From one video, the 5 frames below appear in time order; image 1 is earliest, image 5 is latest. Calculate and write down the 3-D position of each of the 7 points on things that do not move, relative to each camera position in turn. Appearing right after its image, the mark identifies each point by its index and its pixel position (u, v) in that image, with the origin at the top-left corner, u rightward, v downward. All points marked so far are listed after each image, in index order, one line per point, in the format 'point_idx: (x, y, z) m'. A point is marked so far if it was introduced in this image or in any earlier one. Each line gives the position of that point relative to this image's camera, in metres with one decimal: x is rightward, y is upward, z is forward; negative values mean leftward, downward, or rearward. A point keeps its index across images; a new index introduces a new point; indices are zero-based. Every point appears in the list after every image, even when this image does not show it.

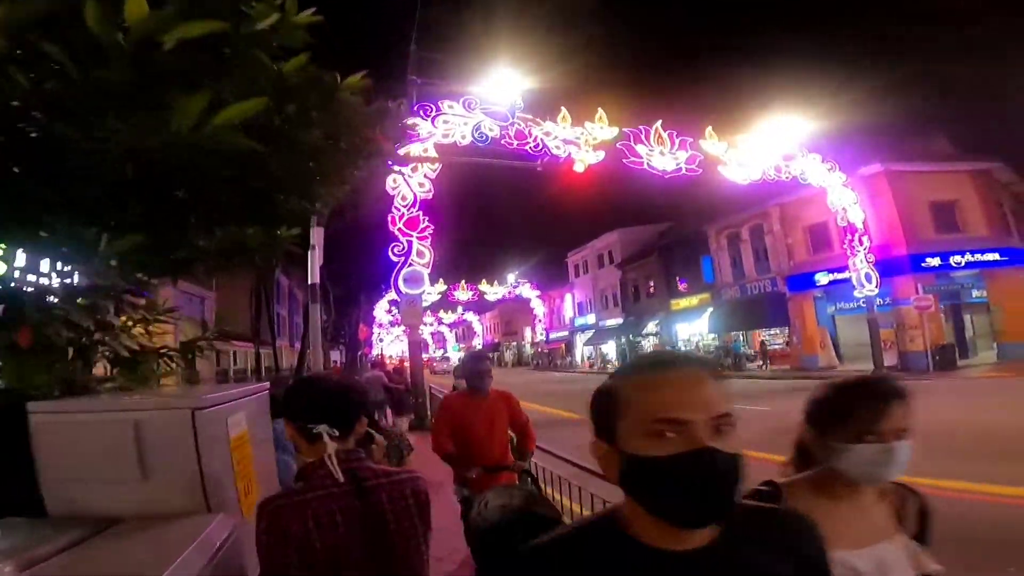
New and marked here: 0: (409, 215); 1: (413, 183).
0: (-2.1, +1.5, +13.3) m
1: (-2.0, +2.1, +13.4) m
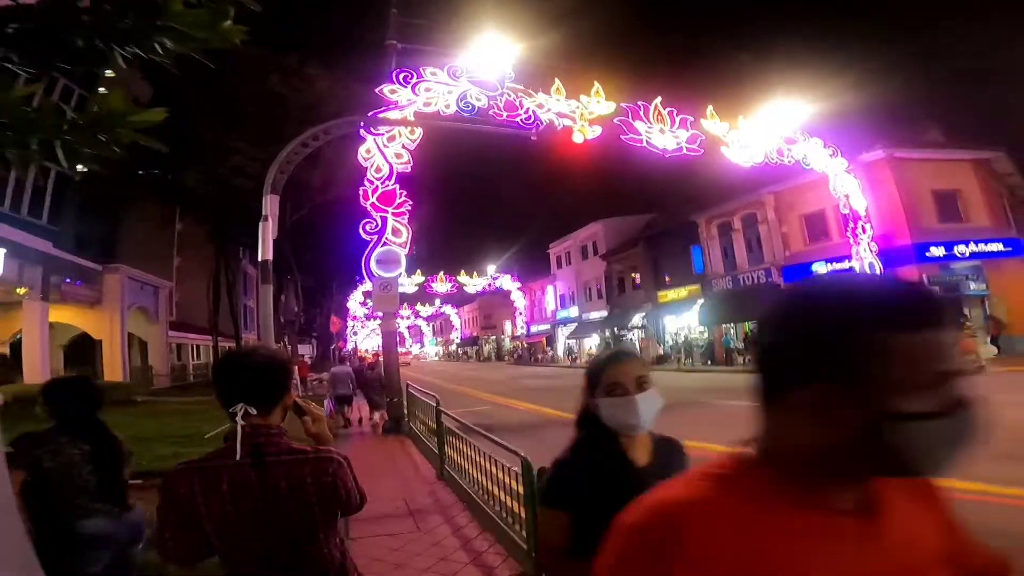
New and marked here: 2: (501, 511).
0: (-2.3, +1.8, +11.8) m
1: (-2.2, +2.4, +11.9) m
2: (-0.1, -1.8, +5.0) m
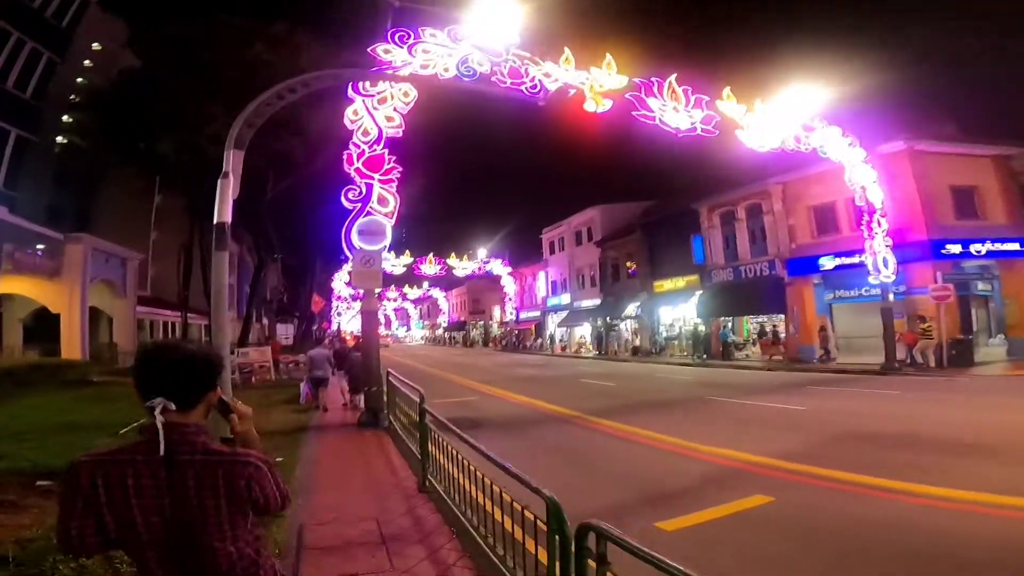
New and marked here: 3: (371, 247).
0: (-2.3, +2.2, +10.6) m
1: (-2.2, +2.8, +10.6) m
2: (0.0, -1.6, +3.9) m
3: (-2.4, +0.7, +10.7) m
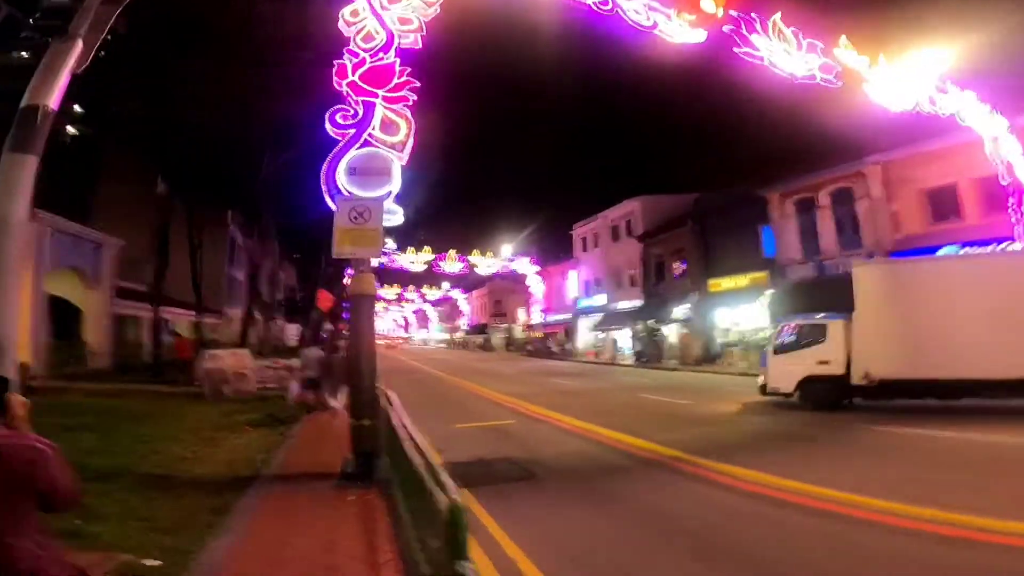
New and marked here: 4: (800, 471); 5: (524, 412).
0: (-1.5, +2.5, +7.0) m
1: (-1.4, +3.1, +7.1) m
2: (+0.5, -1.3, +0.3) m
3: (-1.6, +1.0, +7.1) m
4: (+3.4, -2.2, +7.5) m
5: (+0.2, -2.4, +12.5) m
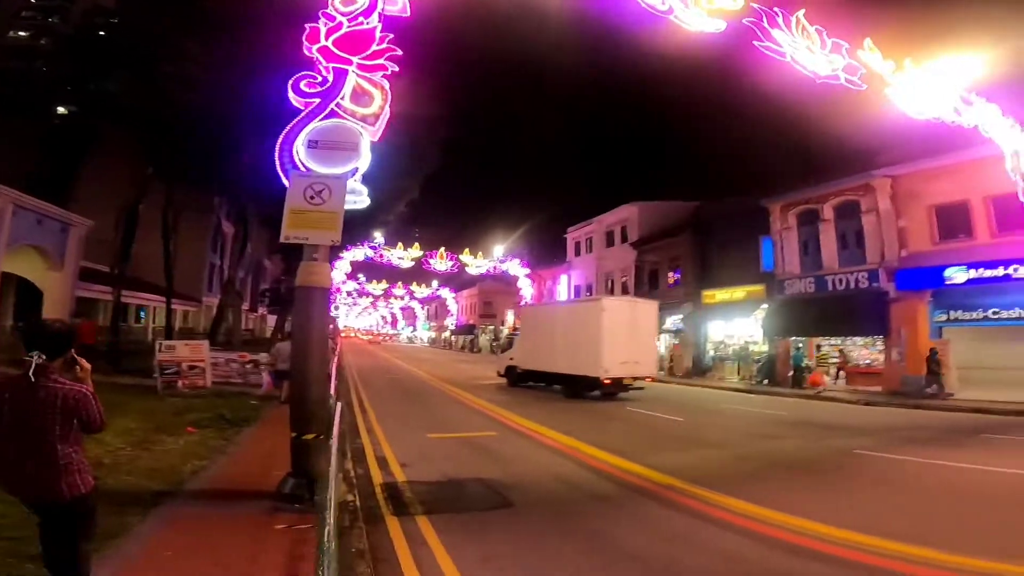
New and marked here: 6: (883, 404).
0: (-1.6, +2.6, +6.1) m
1: (-1.4, +3.2, +6.2) m
2: (+0.4, -1.3, -0.6) m
3: (-1.7, +1.1, +6.2) m
4: (+3.1, -2.3, +6.6) m
5: (-0.1, -2.4, +11.6) m
6: (+9.0, -2.9, +15.7) m
